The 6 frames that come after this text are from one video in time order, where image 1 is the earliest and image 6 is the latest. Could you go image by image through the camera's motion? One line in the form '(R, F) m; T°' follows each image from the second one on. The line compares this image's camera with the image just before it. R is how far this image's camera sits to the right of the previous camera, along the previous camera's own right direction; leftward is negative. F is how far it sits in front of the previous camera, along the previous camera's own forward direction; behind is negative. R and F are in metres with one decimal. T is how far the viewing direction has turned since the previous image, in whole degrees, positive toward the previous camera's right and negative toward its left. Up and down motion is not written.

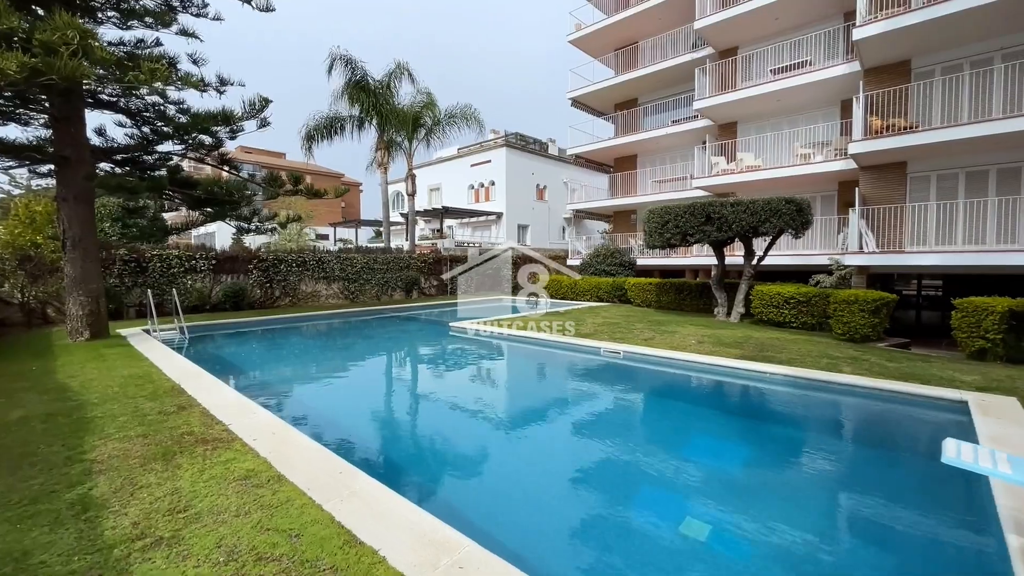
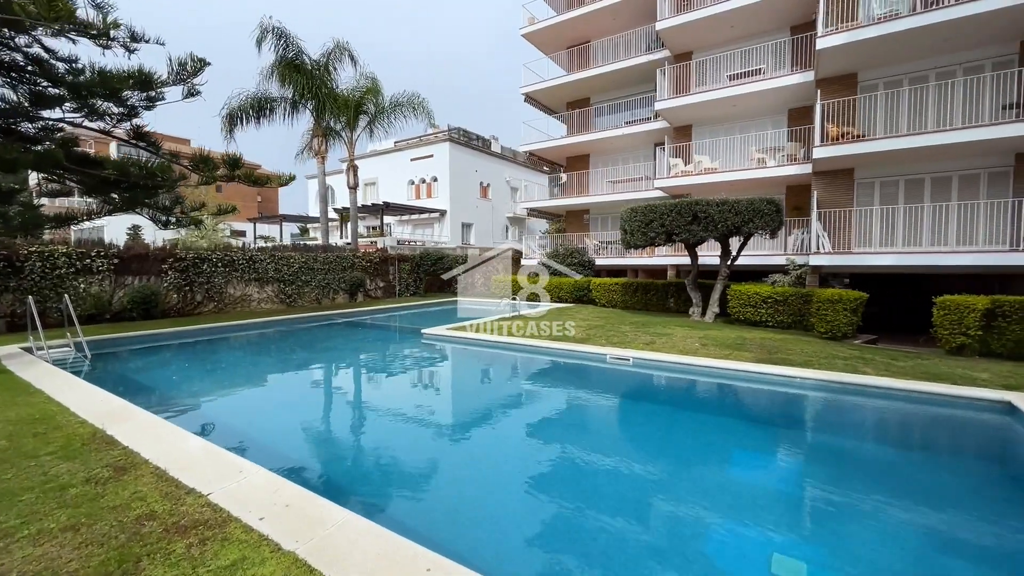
(-1.2, +1.0) m; +9°
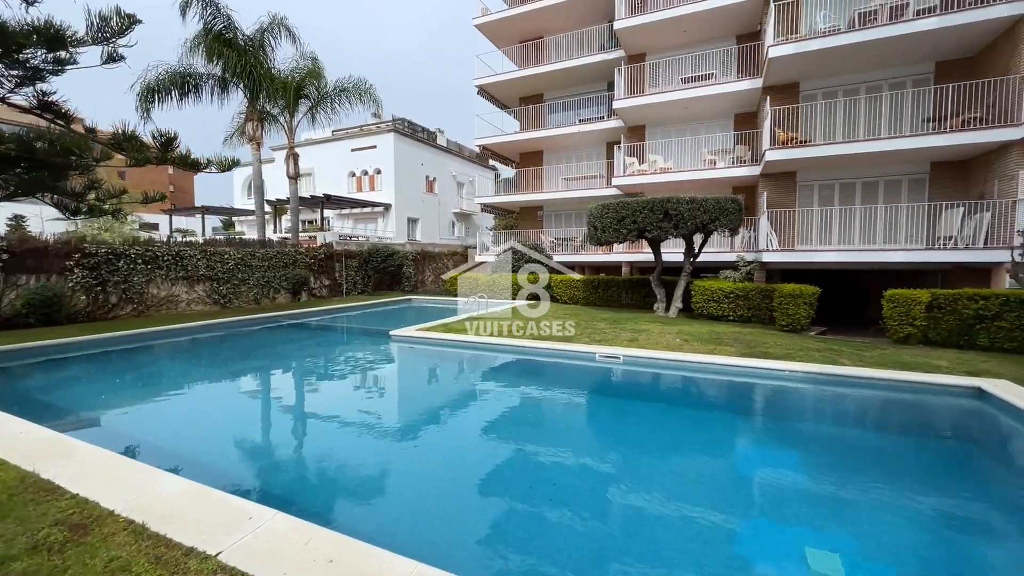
(-0.8, +0.5) m; +8°
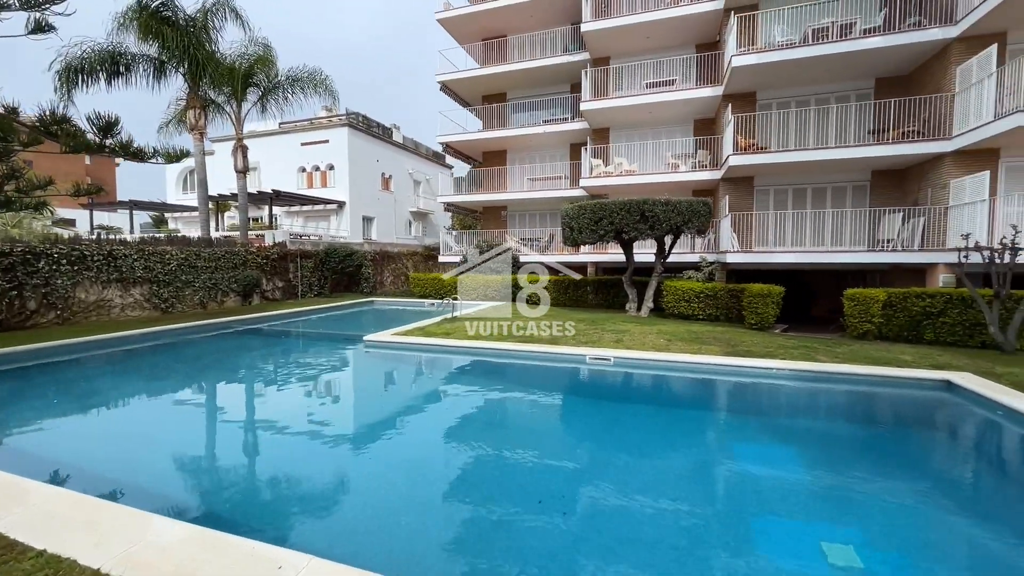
(-0.6, +0.3) m; +6°
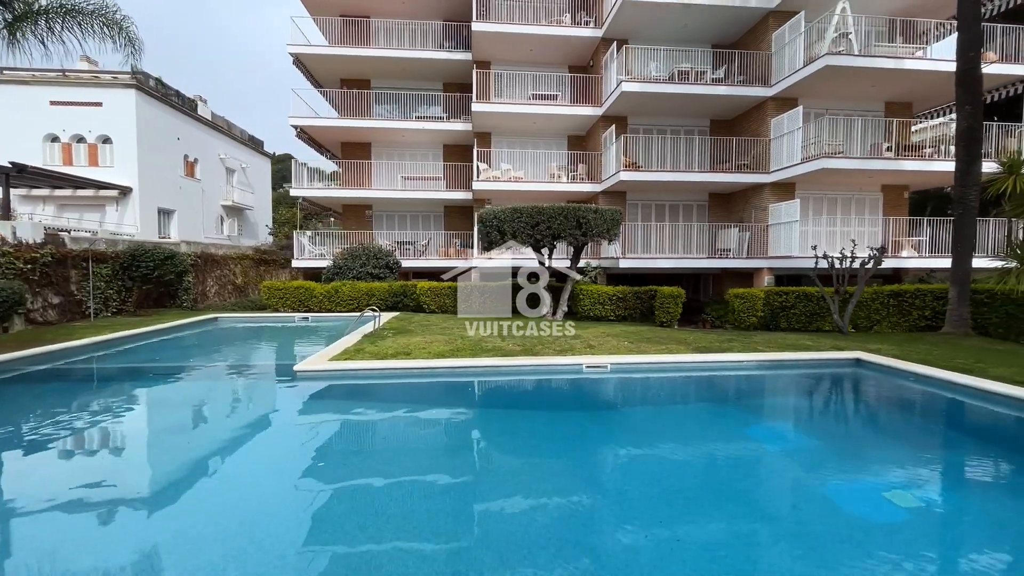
(-2.8, +1.4) m; +24°
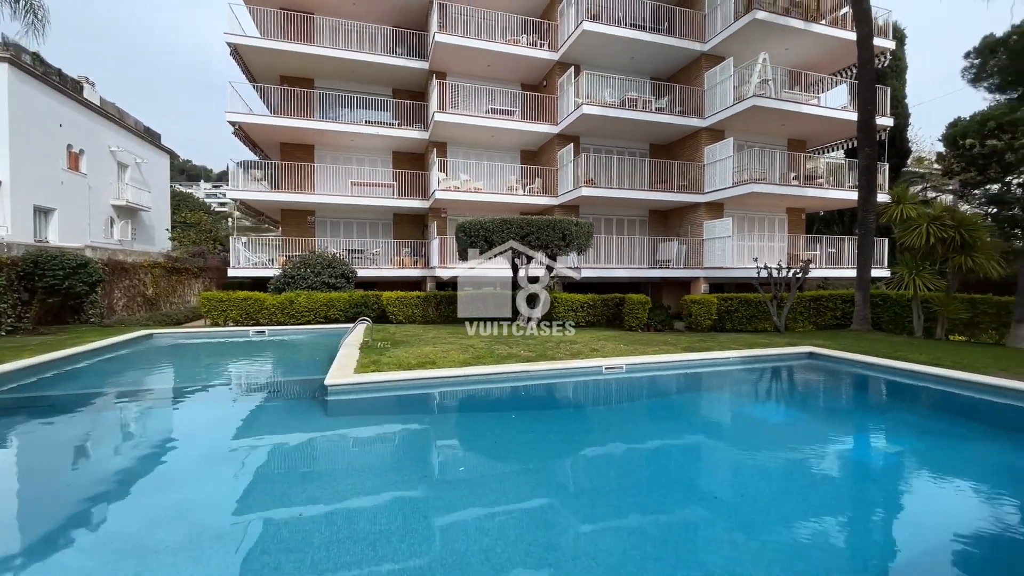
(-2.0, -0.1) m; +12°
